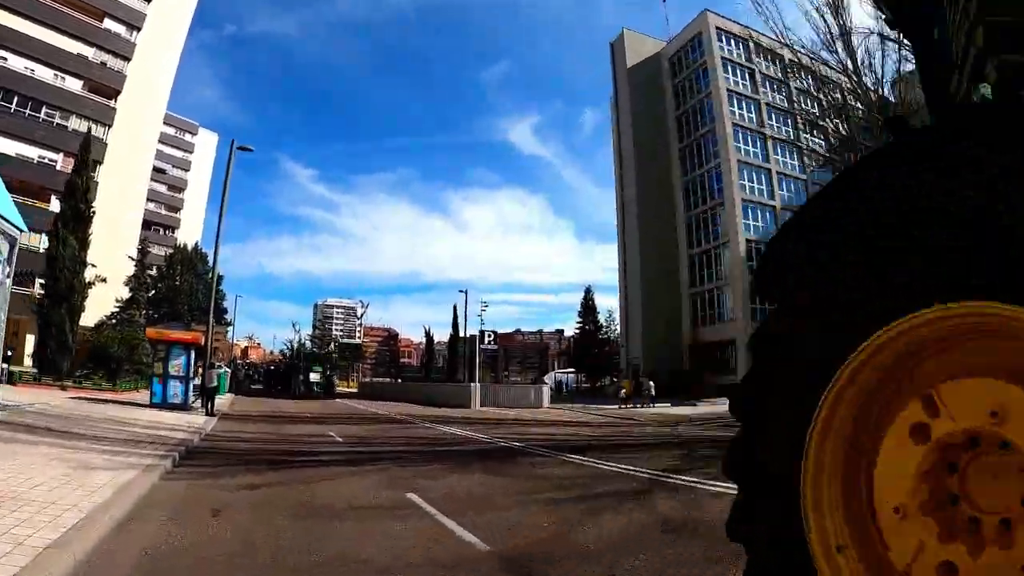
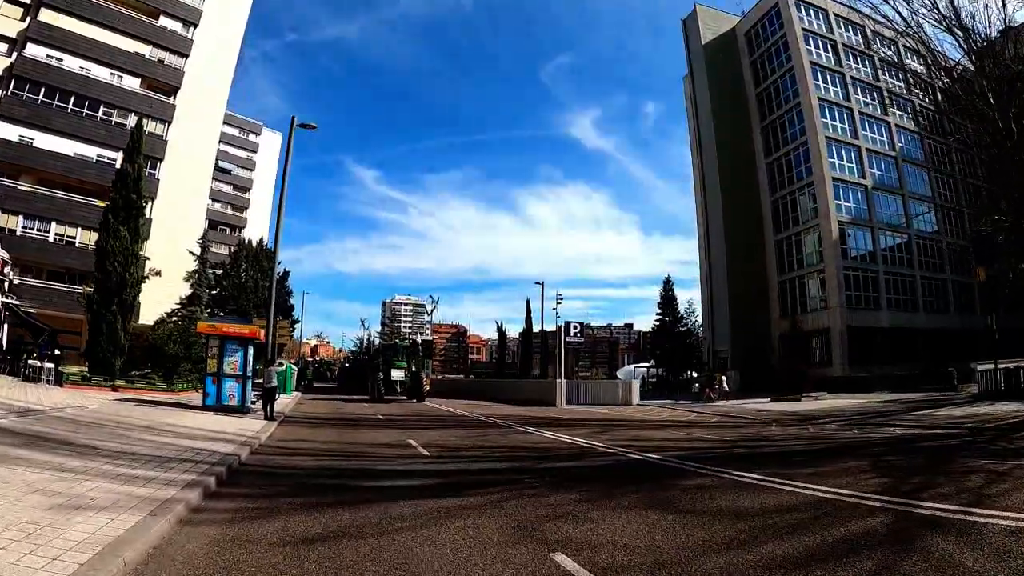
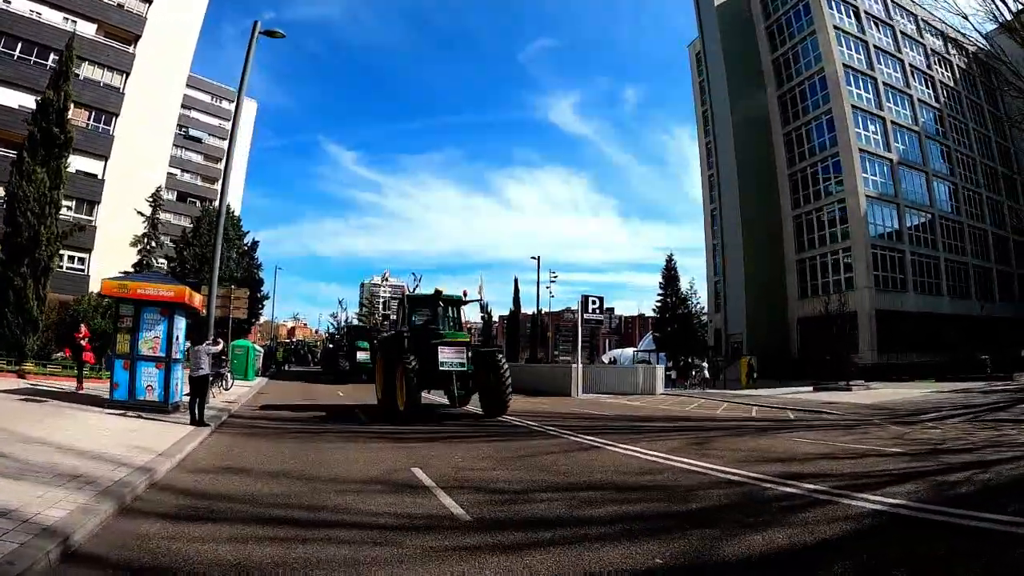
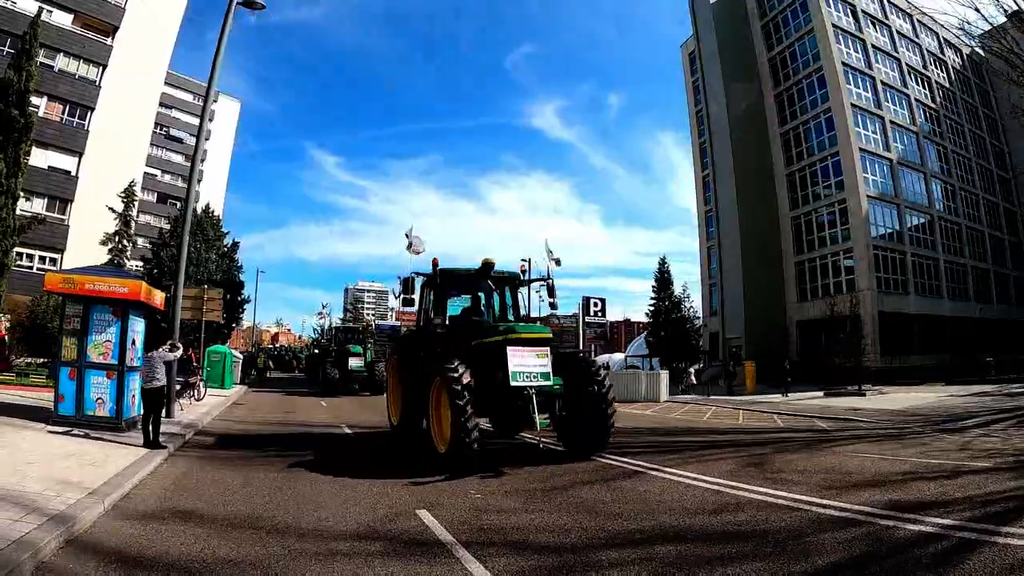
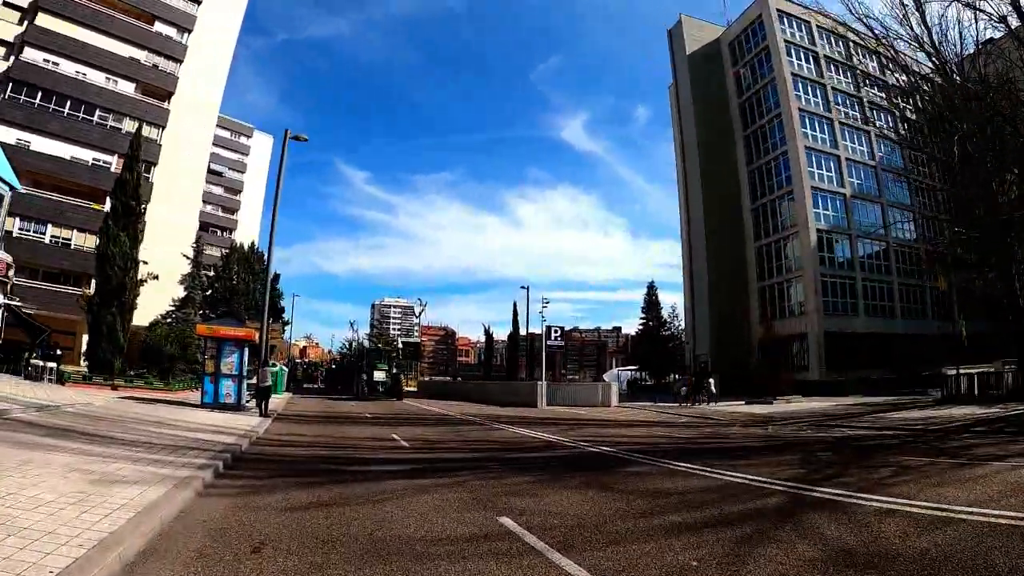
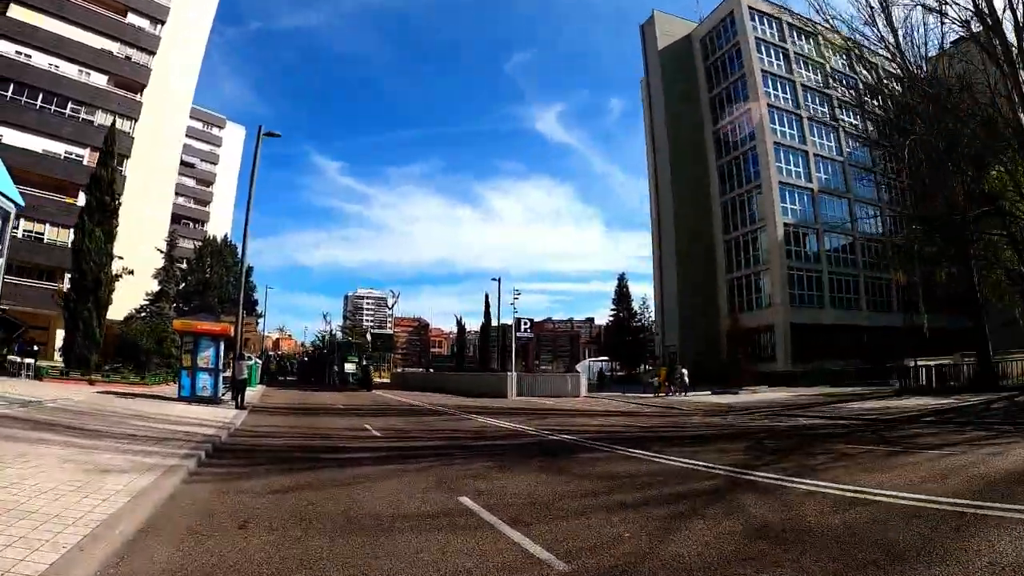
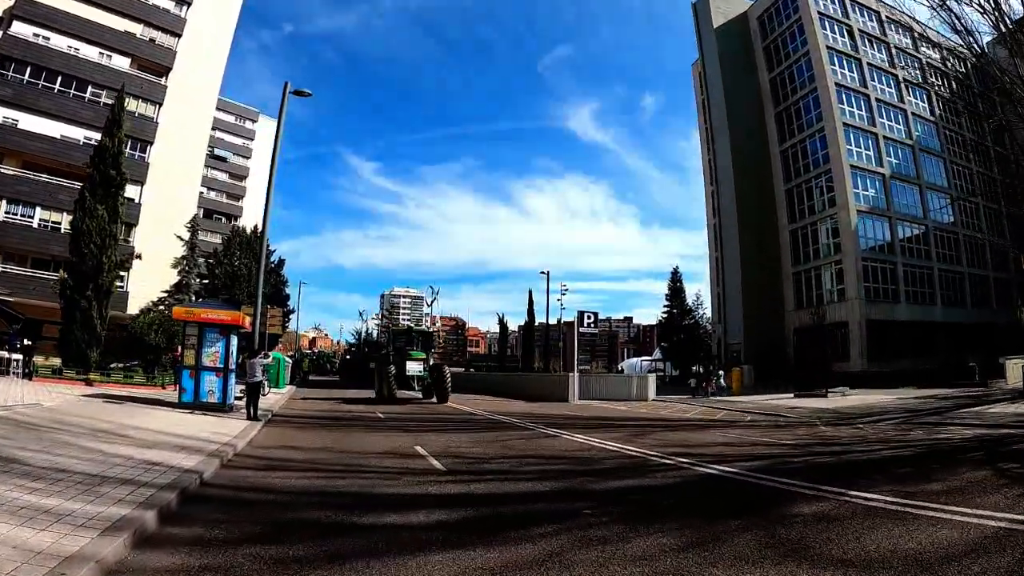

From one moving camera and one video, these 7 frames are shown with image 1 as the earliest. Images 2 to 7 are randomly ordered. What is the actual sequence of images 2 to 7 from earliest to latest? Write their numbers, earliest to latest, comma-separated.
6, 5, 2, 7, 3, 4
